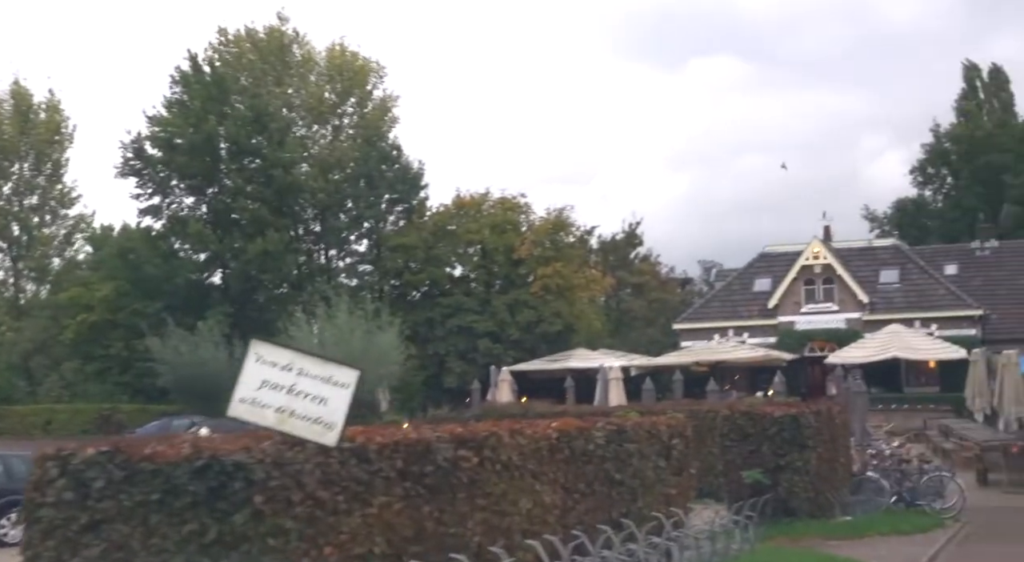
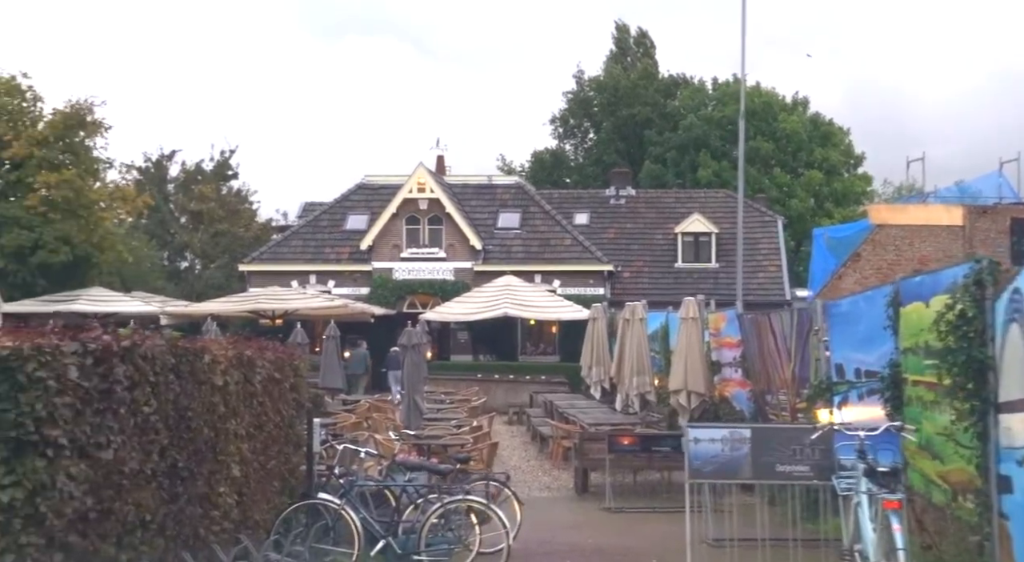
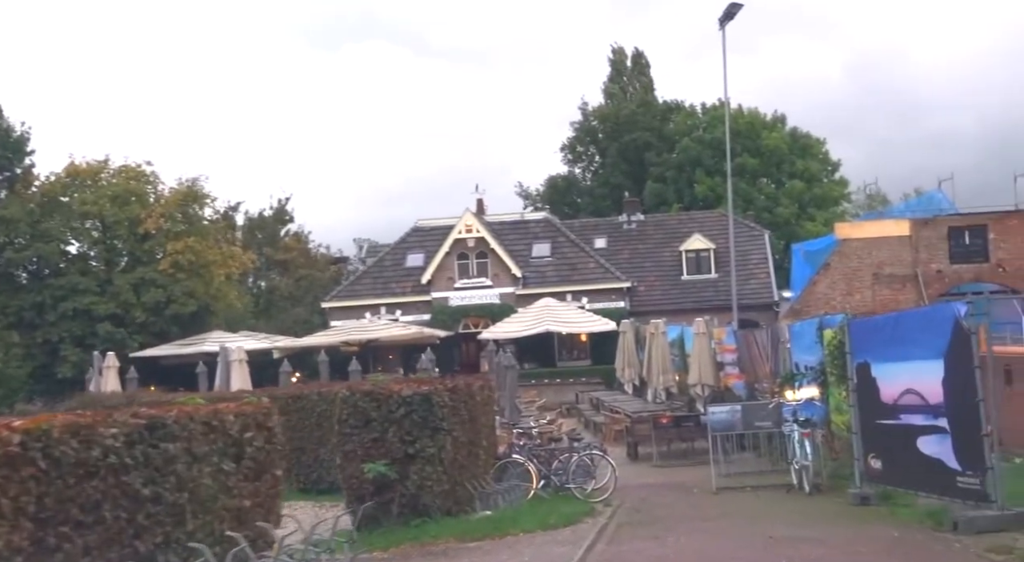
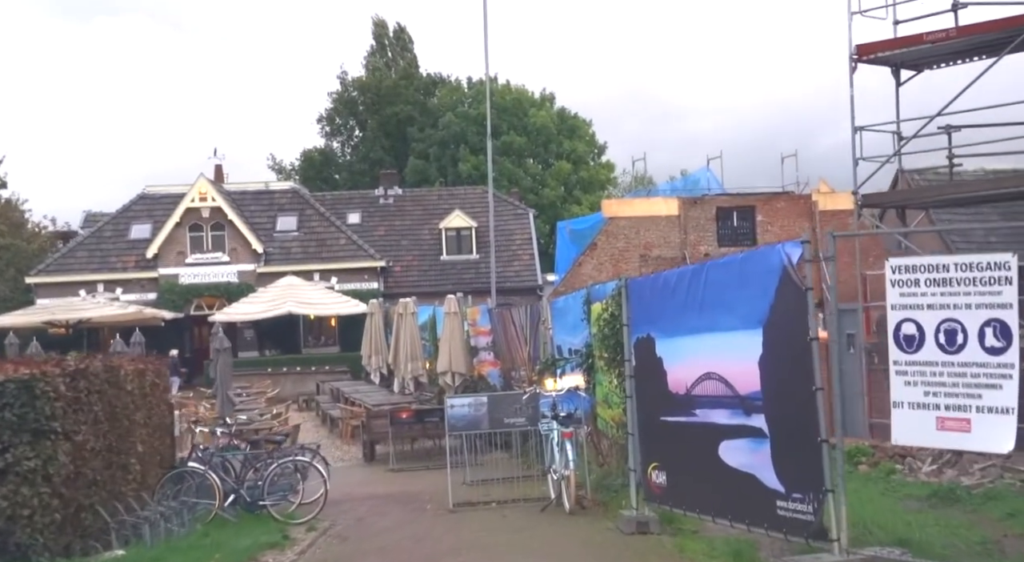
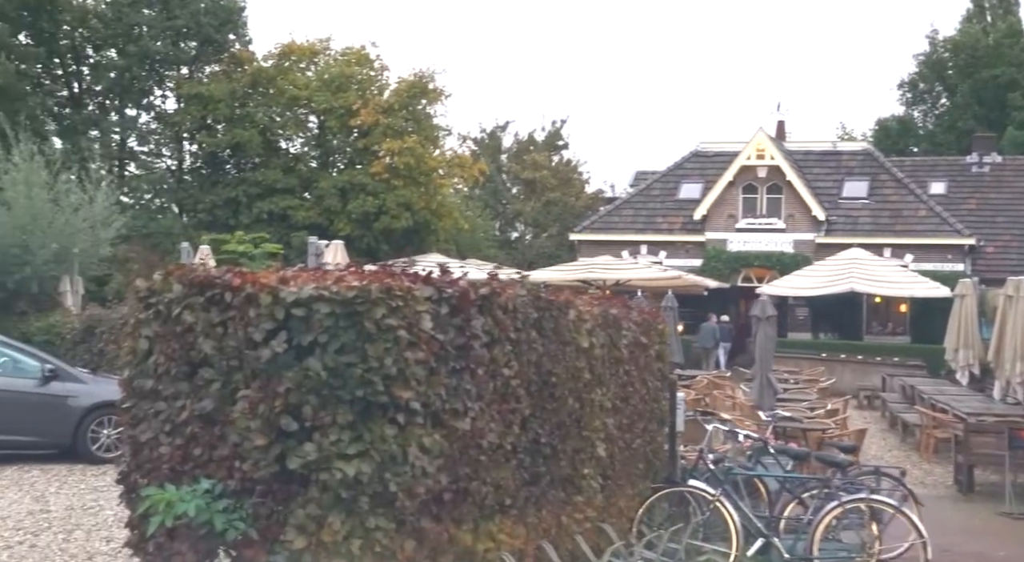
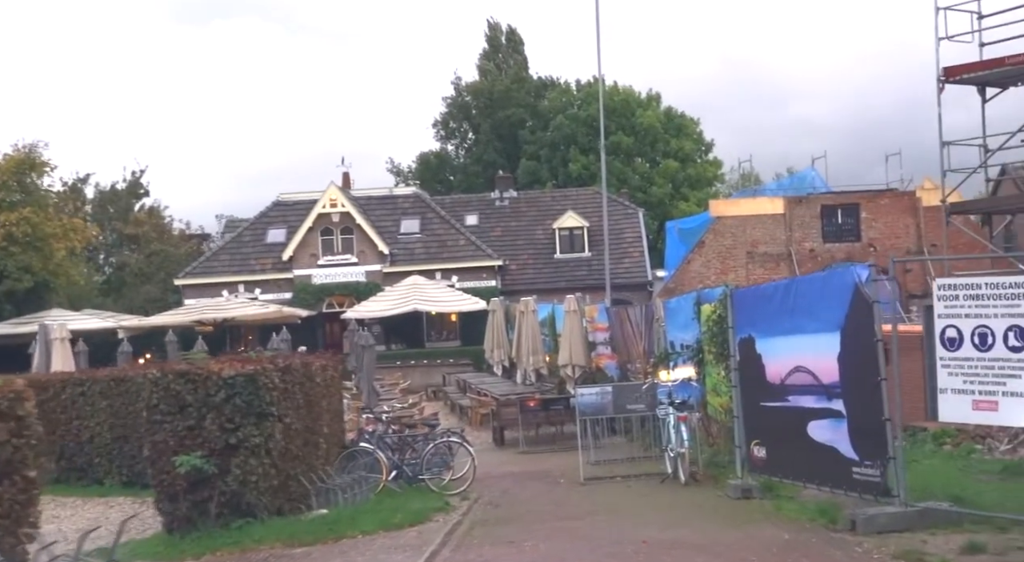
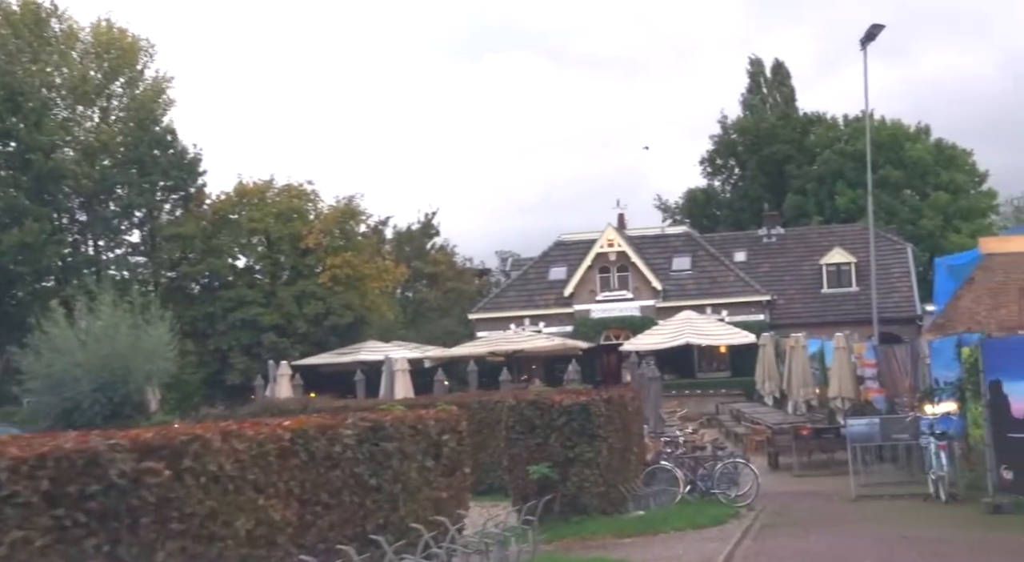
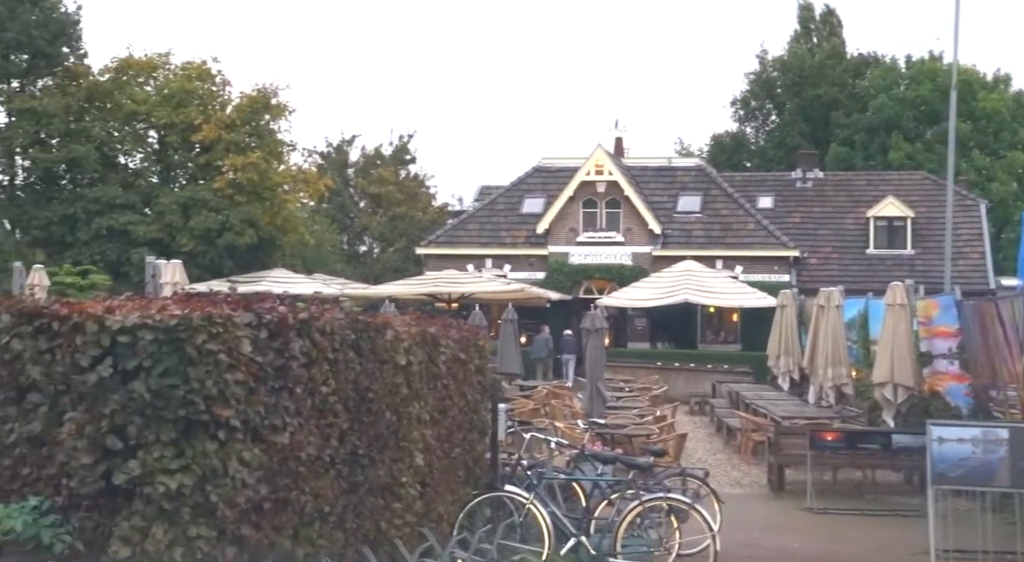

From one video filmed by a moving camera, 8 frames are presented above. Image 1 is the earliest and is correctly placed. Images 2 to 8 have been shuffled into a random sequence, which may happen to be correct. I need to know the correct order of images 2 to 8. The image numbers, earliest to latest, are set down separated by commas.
7, 3, 6, 4, 2, 8, 5
